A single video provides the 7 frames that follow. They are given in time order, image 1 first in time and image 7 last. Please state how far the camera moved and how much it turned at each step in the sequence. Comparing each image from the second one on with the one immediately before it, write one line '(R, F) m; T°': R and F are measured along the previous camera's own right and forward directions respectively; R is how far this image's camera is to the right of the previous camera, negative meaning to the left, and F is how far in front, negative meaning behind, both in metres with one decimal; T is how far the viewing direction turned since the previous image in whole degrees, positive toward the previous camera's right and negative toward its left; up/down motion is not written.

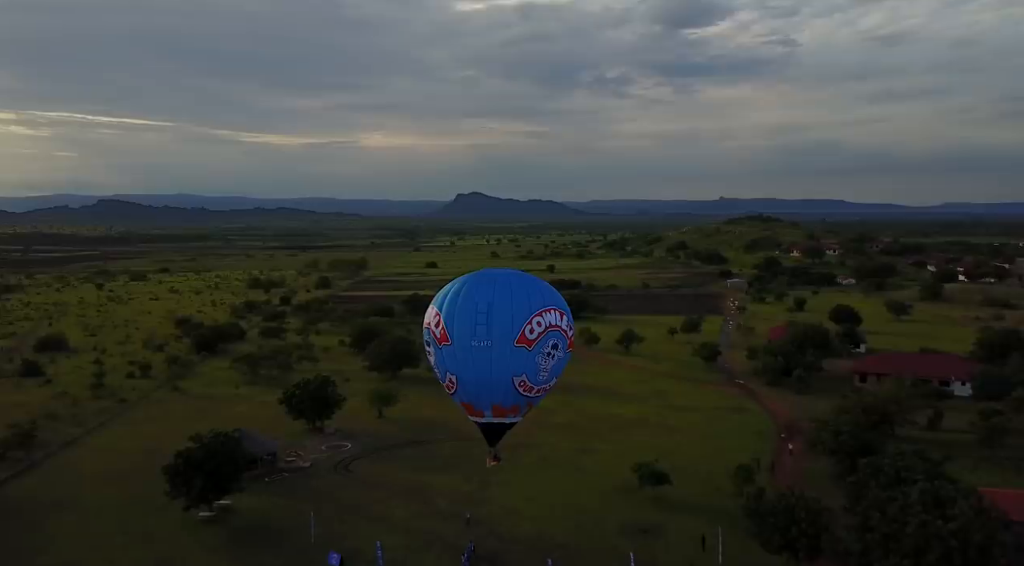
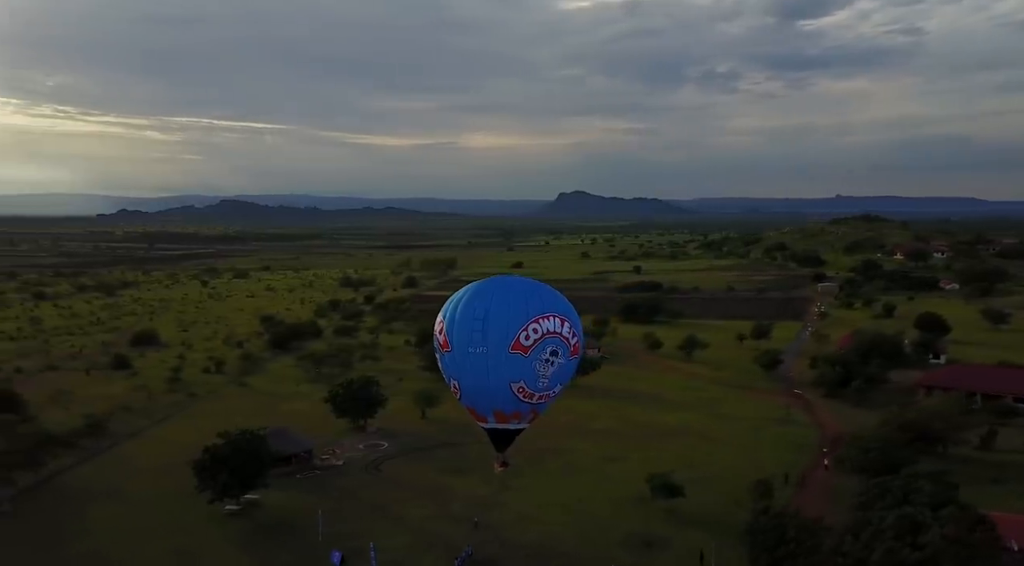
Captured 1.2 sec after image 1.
(+2.8, -0.2) m; -8°
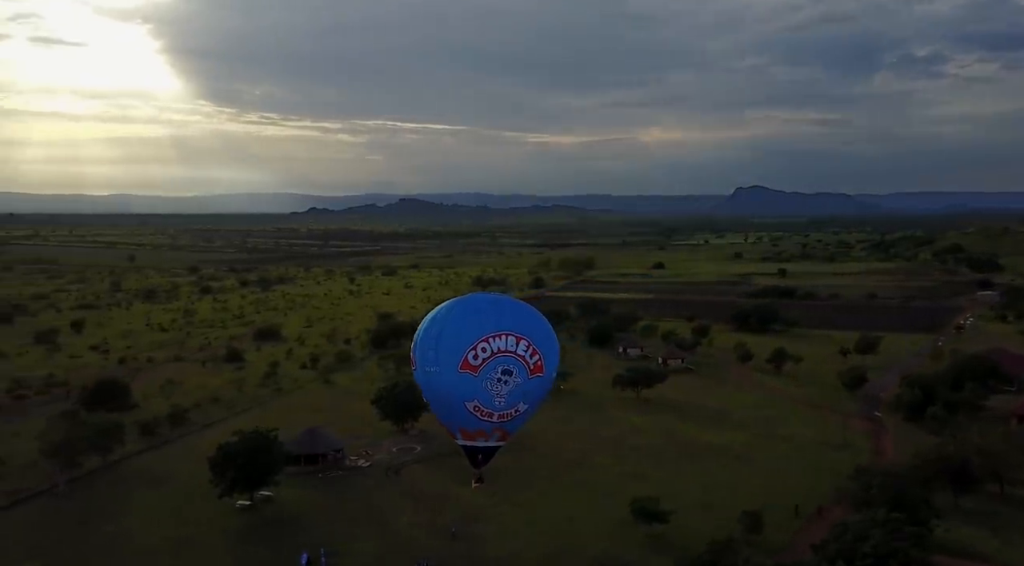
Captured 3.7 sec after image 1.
(+5.7, +0.7) m; -14°
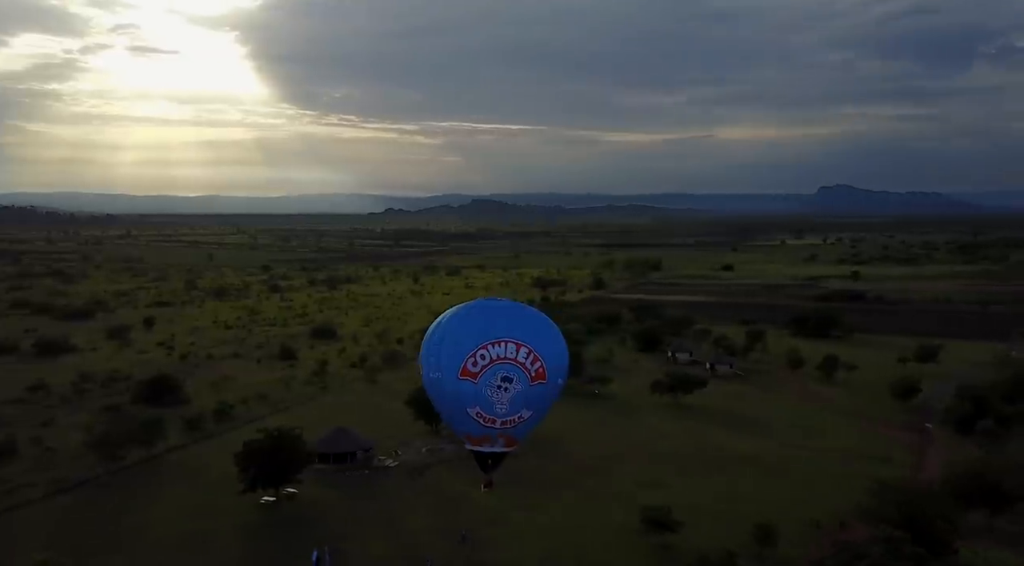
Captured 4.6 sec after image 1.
(+1.9, +0.2) m; -6°
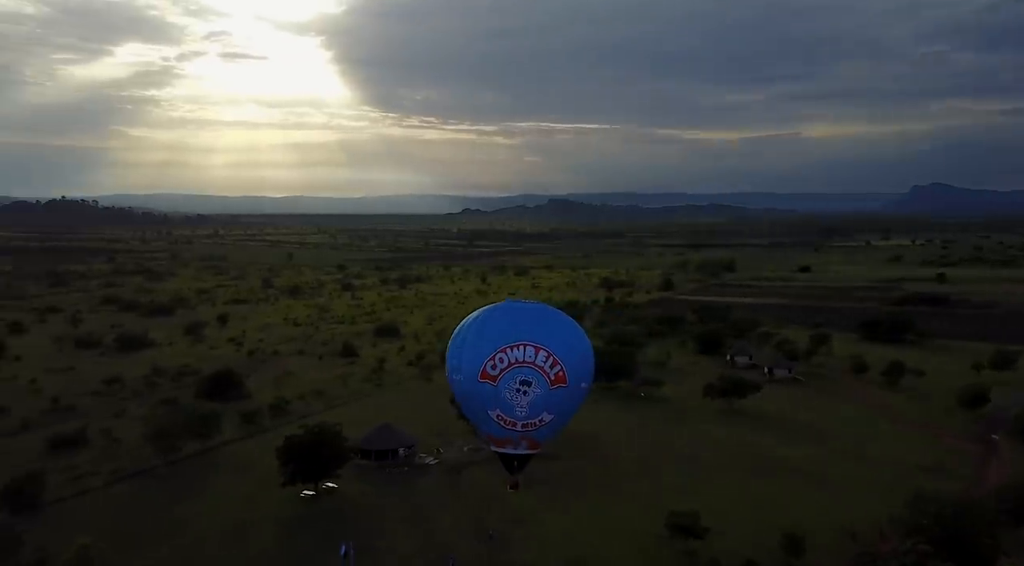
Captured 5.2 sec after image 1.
(+1.5, +0.2) m; -6°
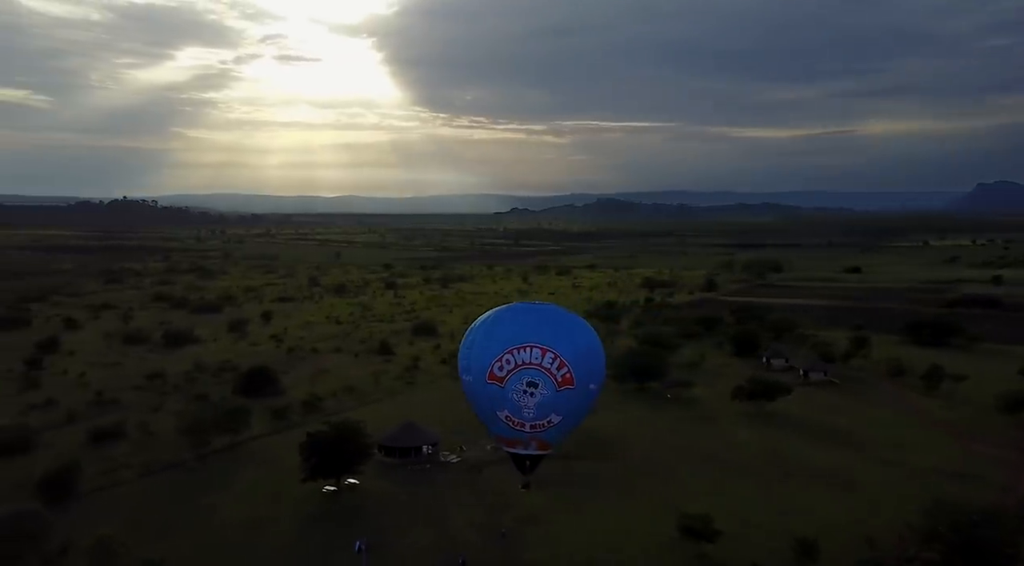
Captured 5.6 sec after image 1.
(+1.1, 0.0) m; -4°
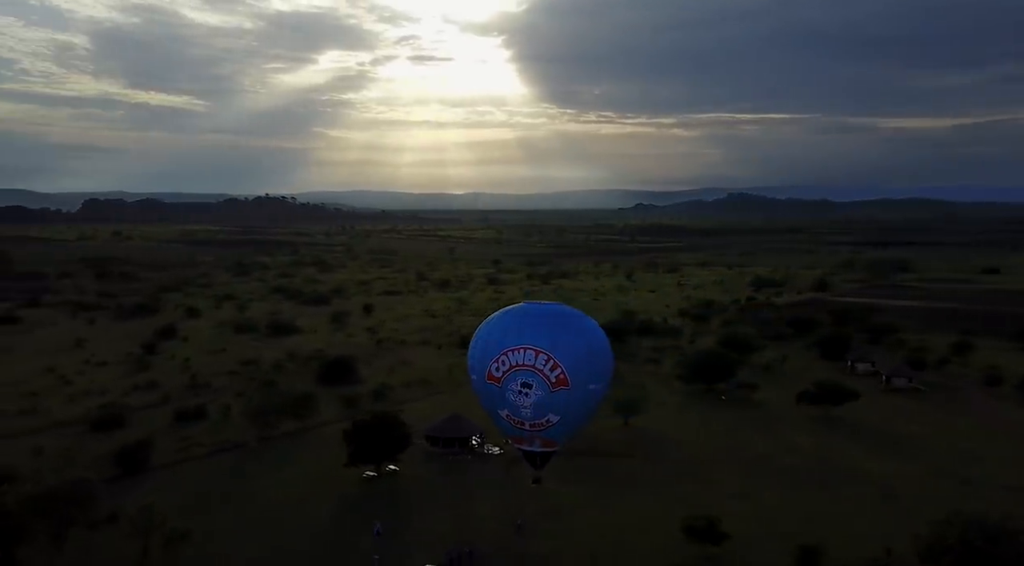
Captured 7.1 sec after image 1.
(+3.2, +0.5) m; -10°
